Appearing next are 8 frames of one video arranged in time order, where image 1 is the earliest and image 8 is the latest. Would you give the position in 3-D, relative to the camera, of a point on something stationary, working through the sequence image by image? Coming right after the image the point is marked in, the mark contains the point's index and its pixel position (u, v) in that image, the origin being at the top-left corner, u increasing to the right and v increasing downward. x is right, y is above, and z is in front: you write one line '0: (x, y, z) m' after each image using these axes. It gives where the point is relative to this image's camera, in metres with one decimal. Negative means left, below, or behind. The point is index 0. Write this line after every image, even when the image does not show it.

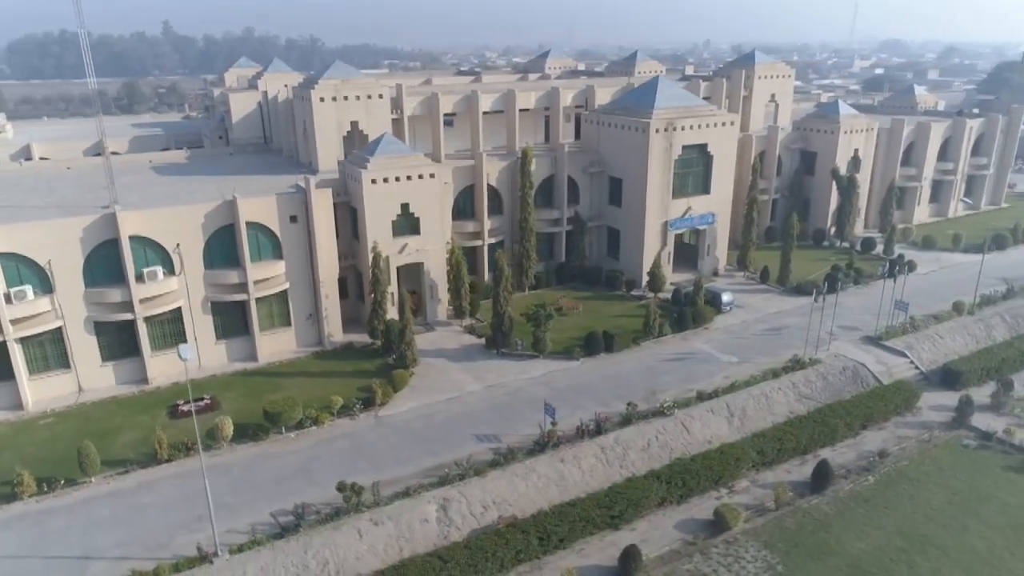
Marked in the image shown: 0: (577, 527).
0: (+1.7, -6.5, +19.4) m
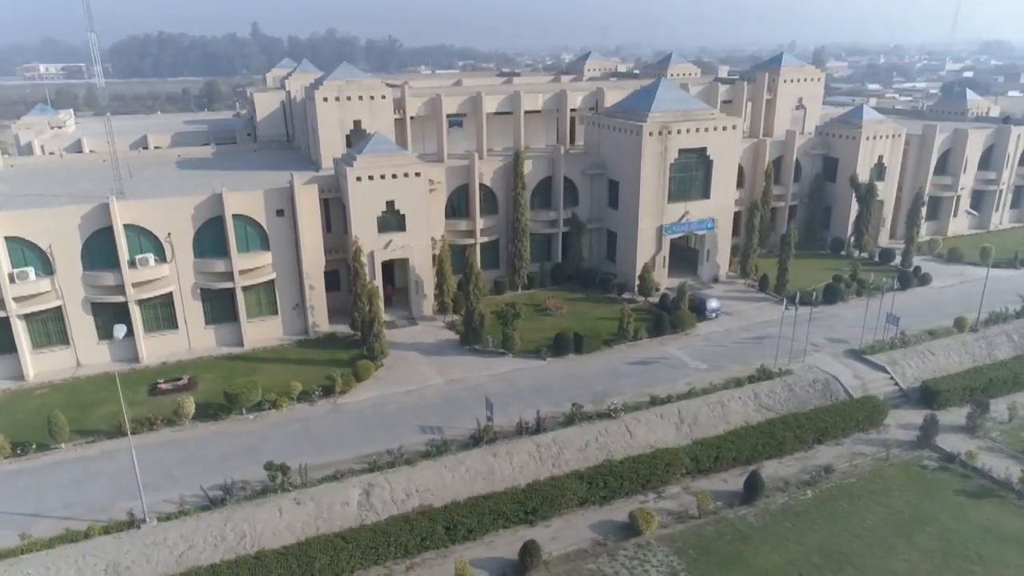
0: (-0.7, -6.4, +19.9) m
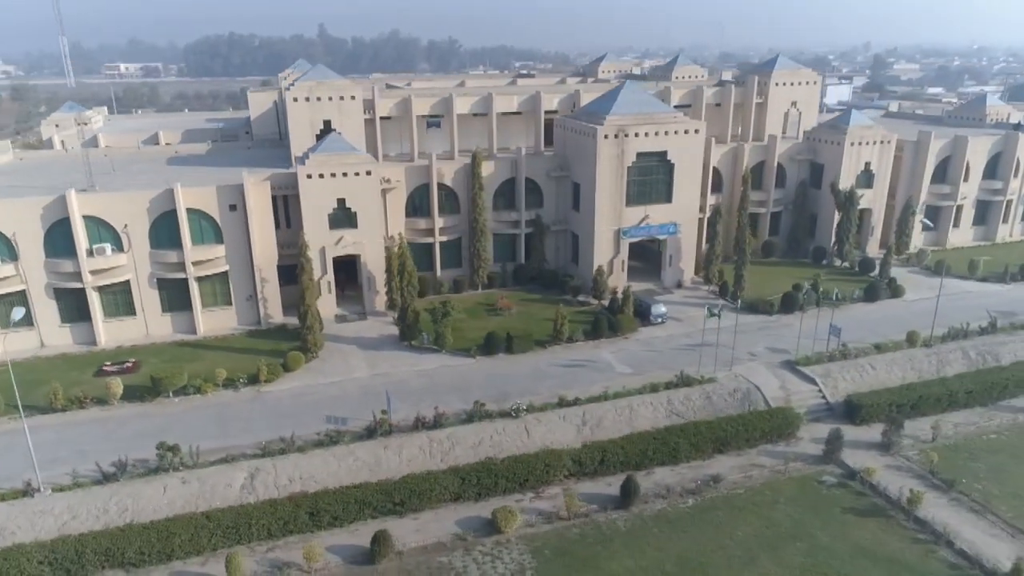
0: (-4.6, -6.3, +20.6) m
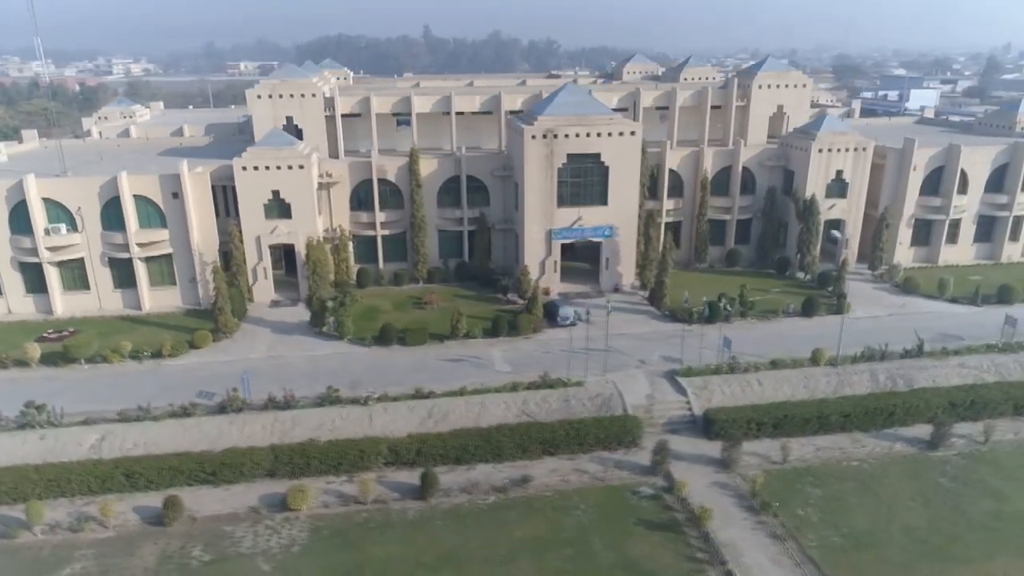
0: (-10.7, -5.8, +22.2) m
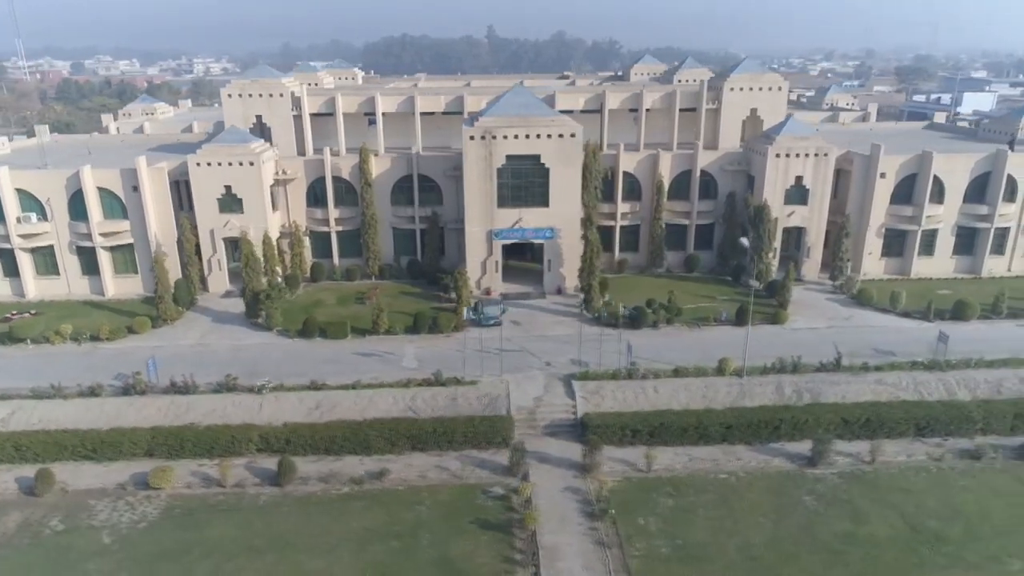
0: (-15.3, -5.3, +23.8) m
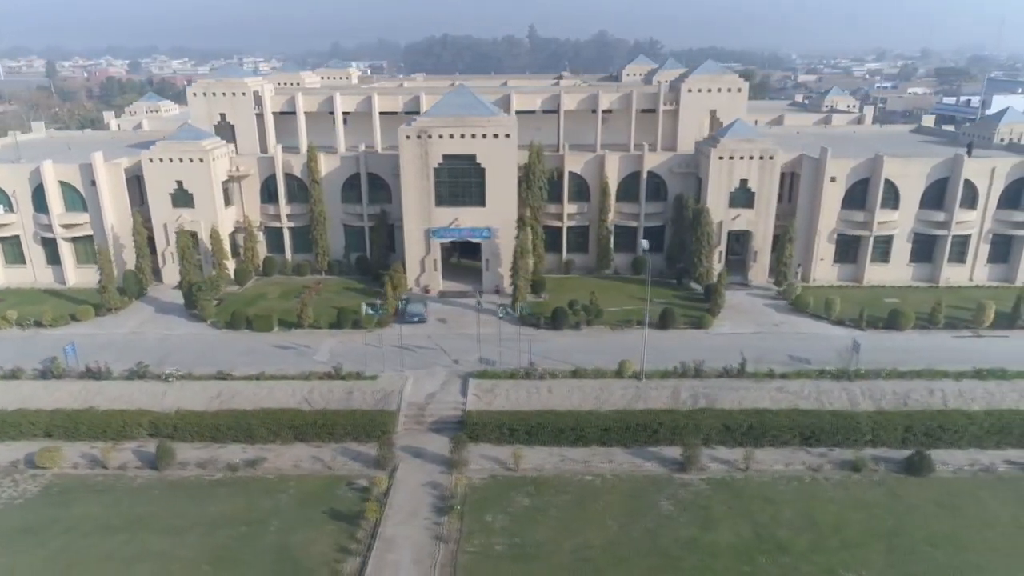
0: (-19.5, -4.9, +25.2) m
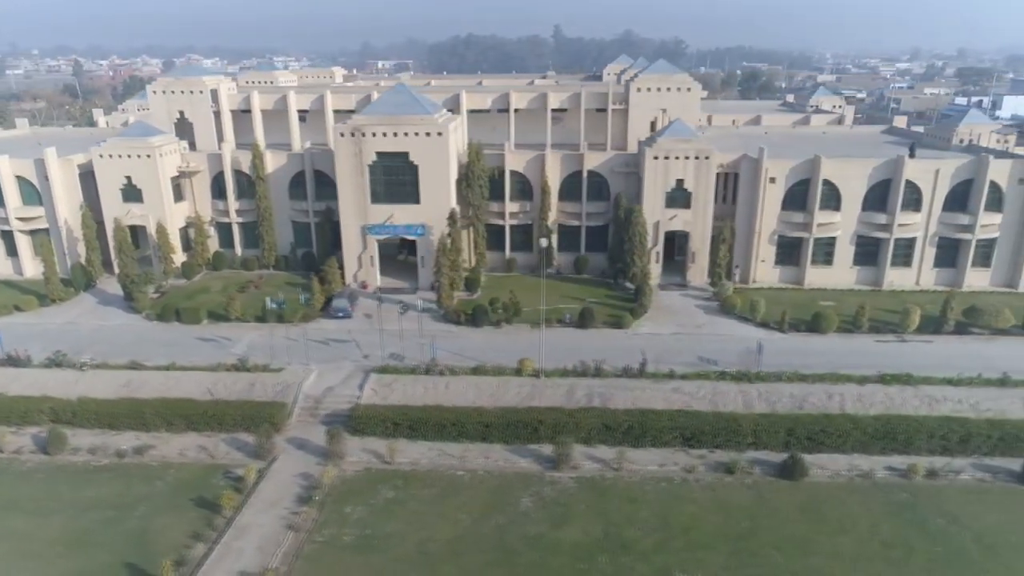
0: (-23.5, -4.4, +26.4) m
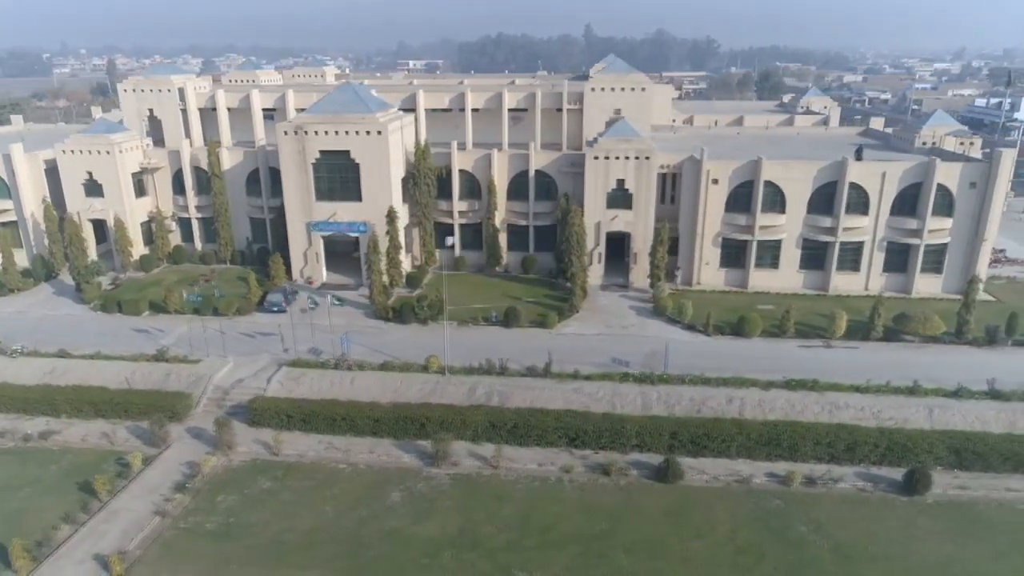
0: (-27.2, -3.9, +27.8) m
